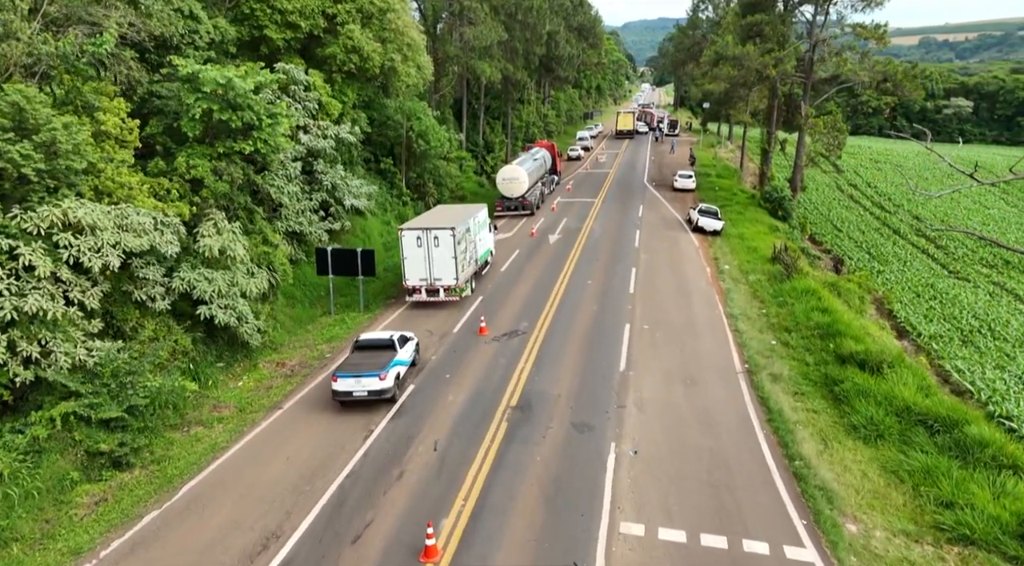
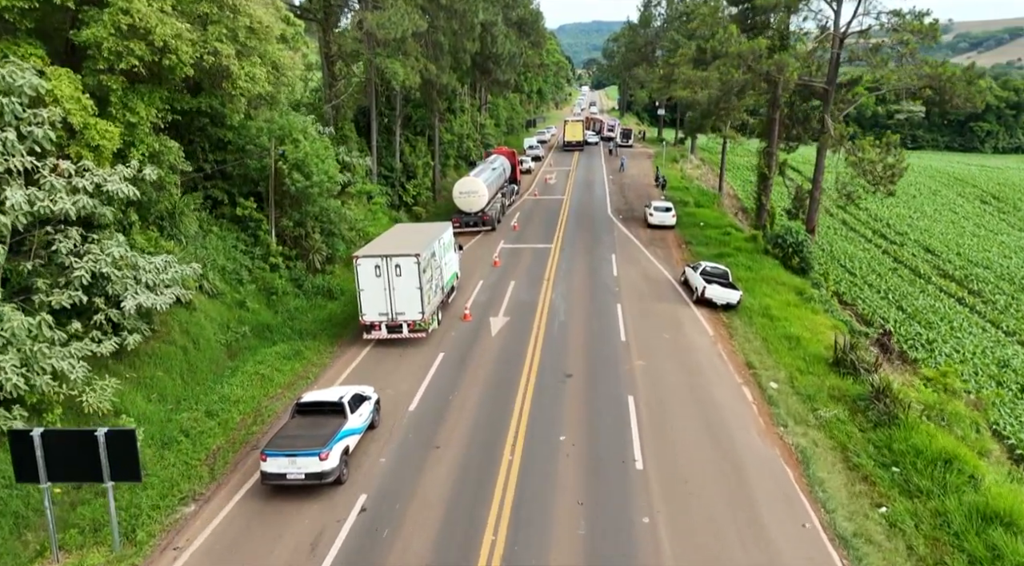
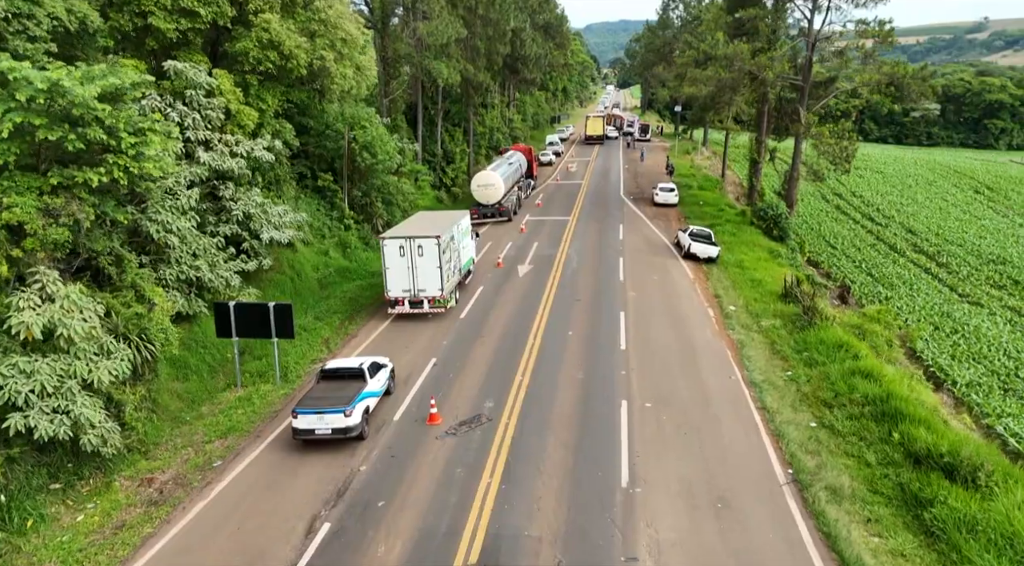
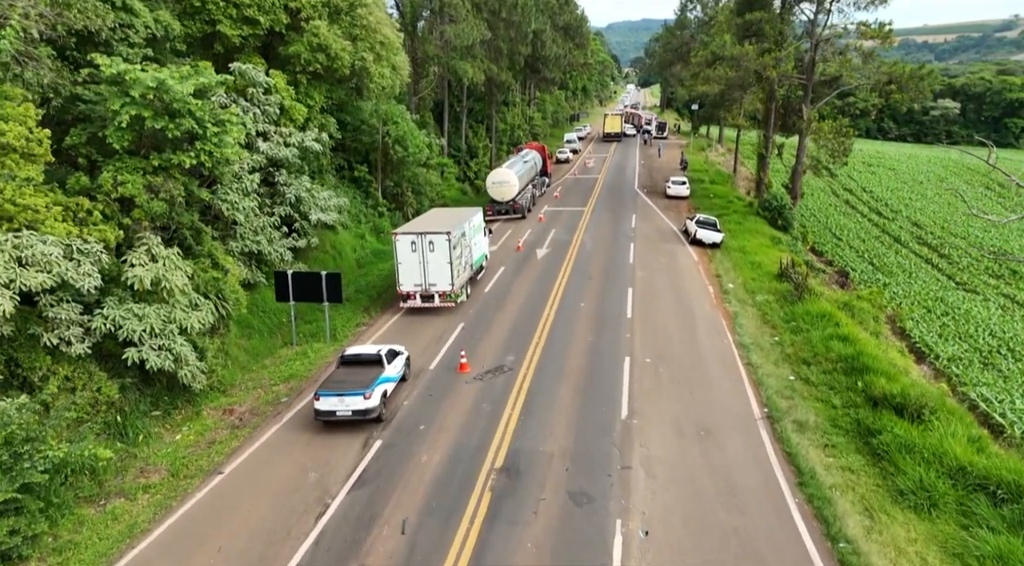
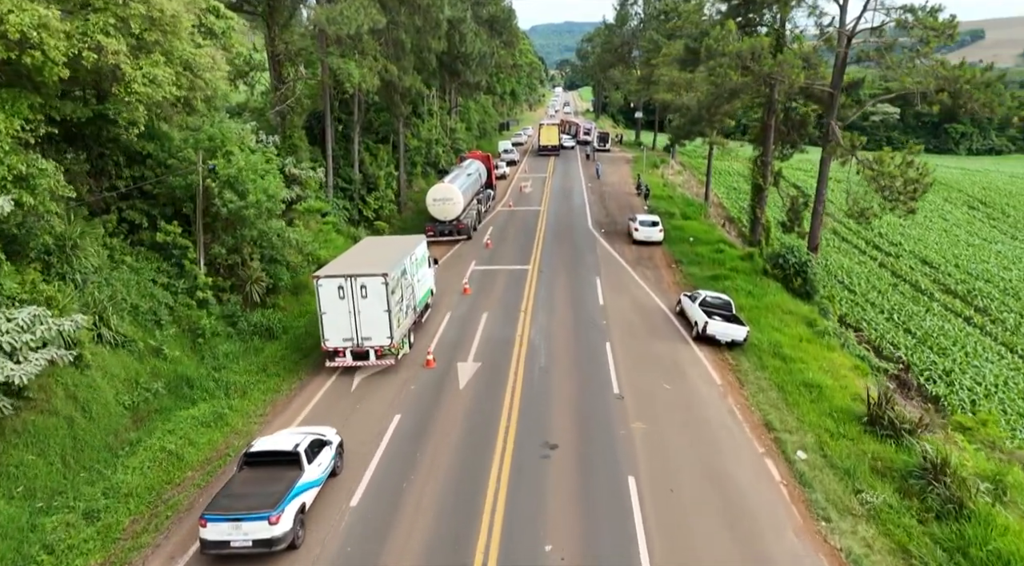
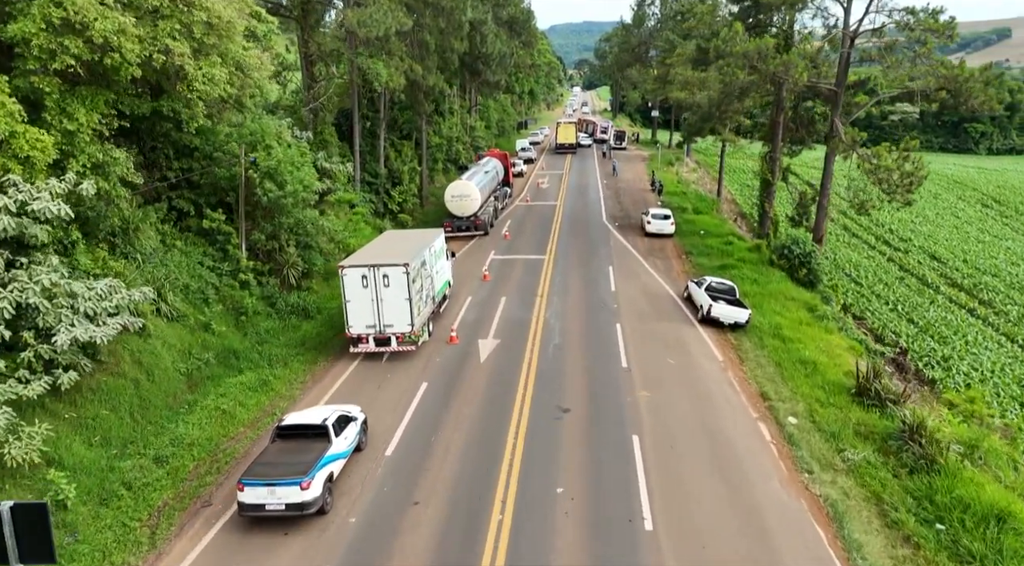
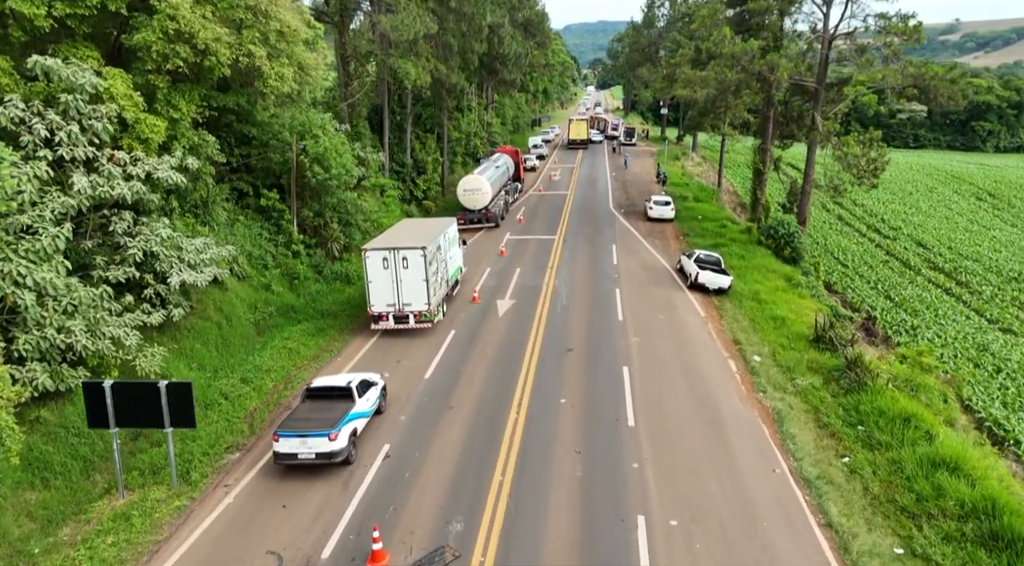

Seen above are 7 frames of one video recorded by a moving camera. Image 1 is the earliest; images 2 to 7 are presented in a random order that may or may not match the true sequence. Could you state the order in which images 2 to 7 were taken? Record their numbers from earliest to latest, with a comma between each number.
4, 3, 7, 2, 6, 5
